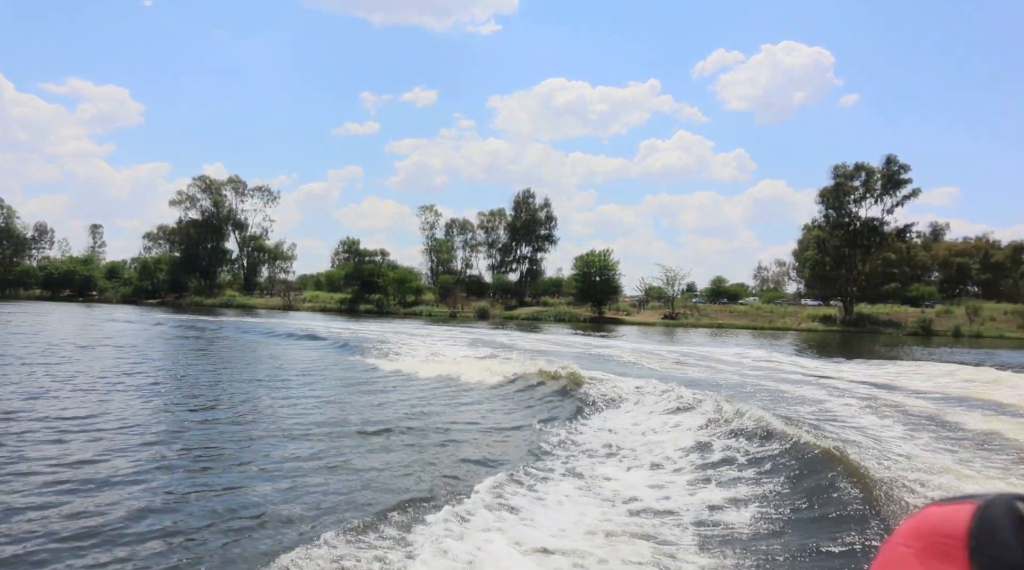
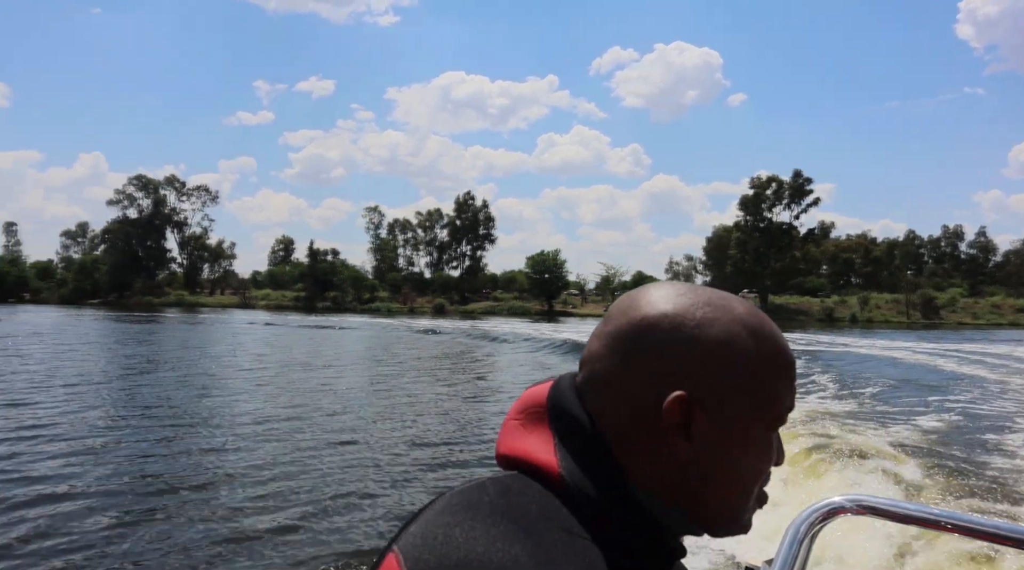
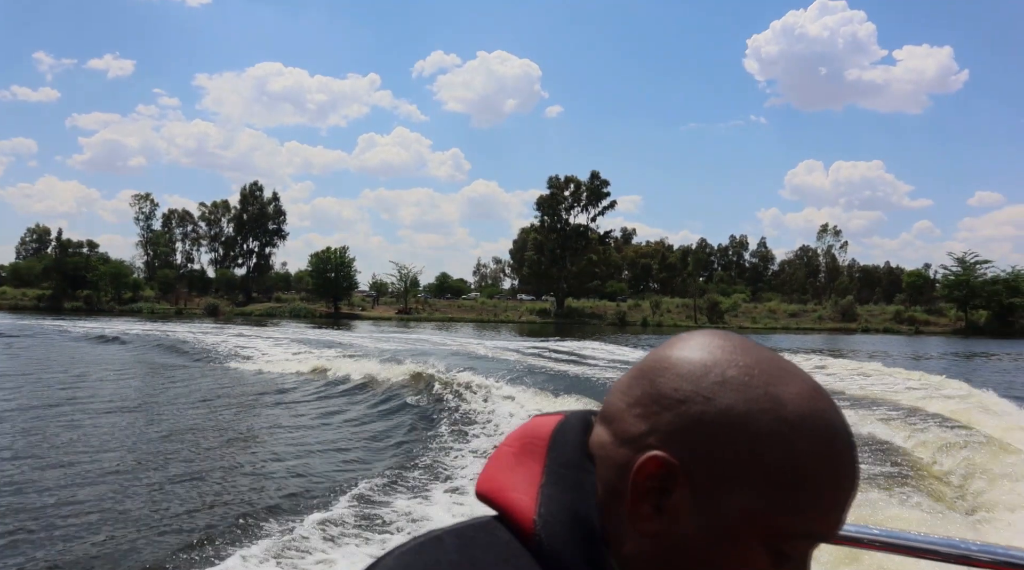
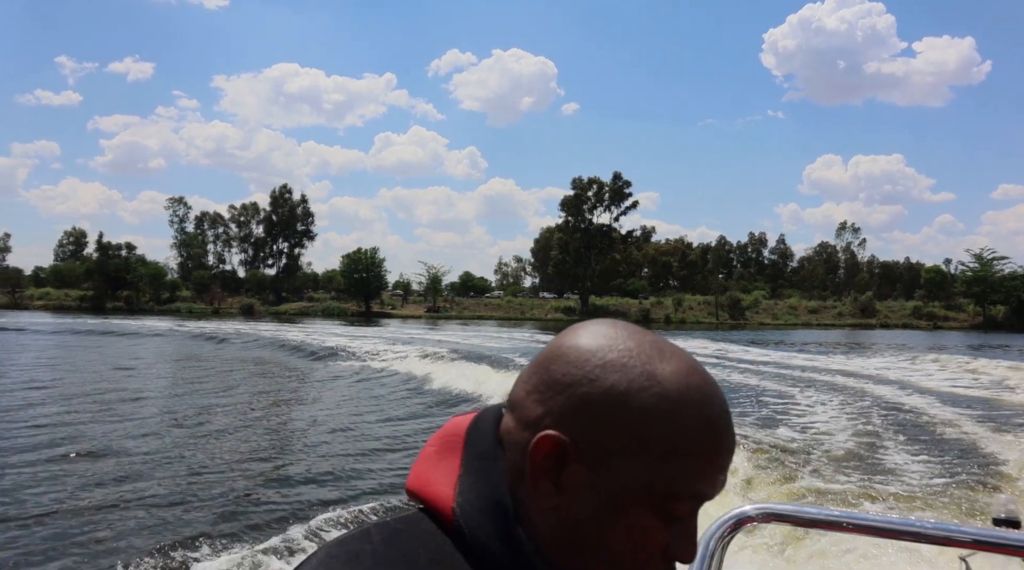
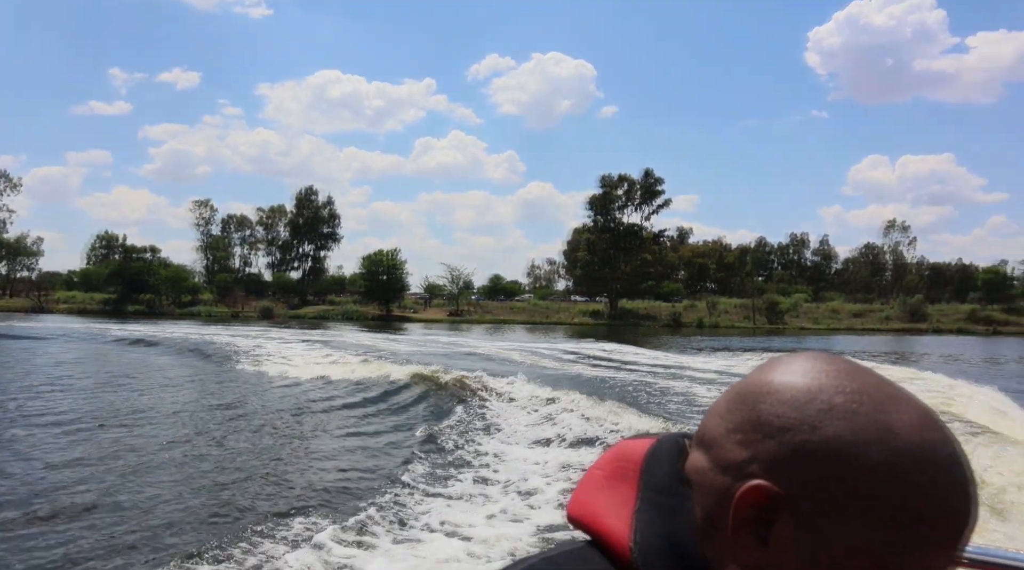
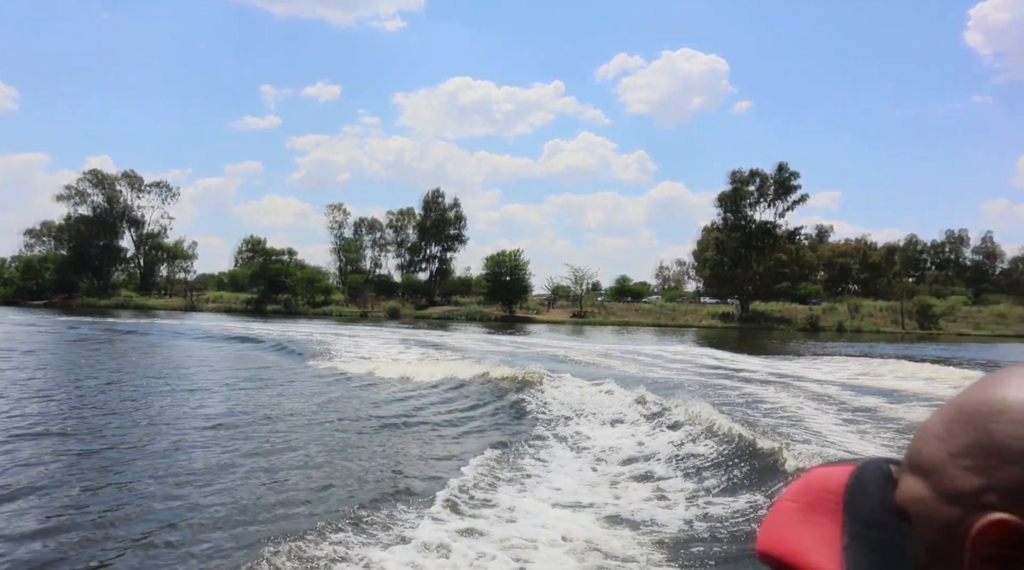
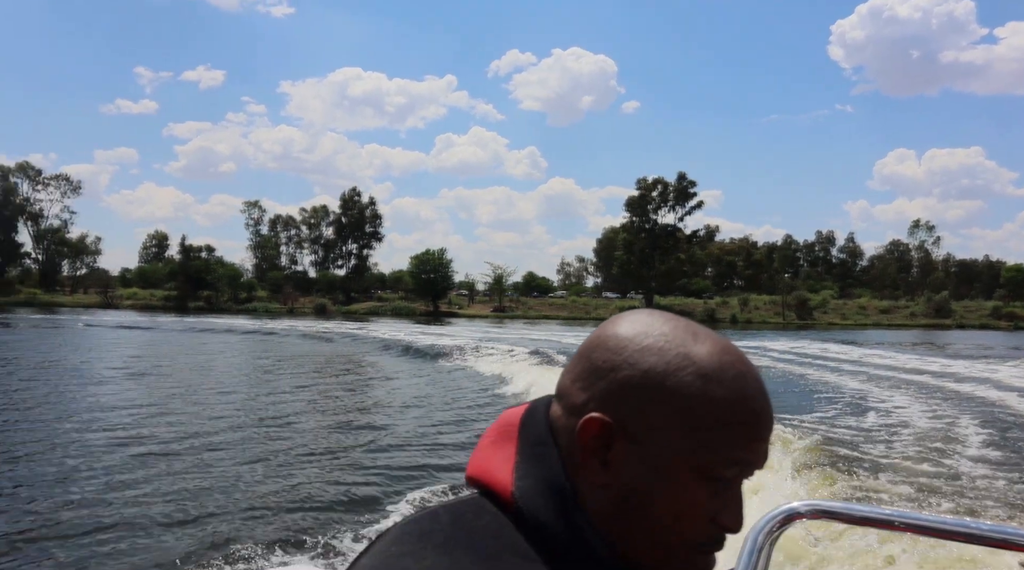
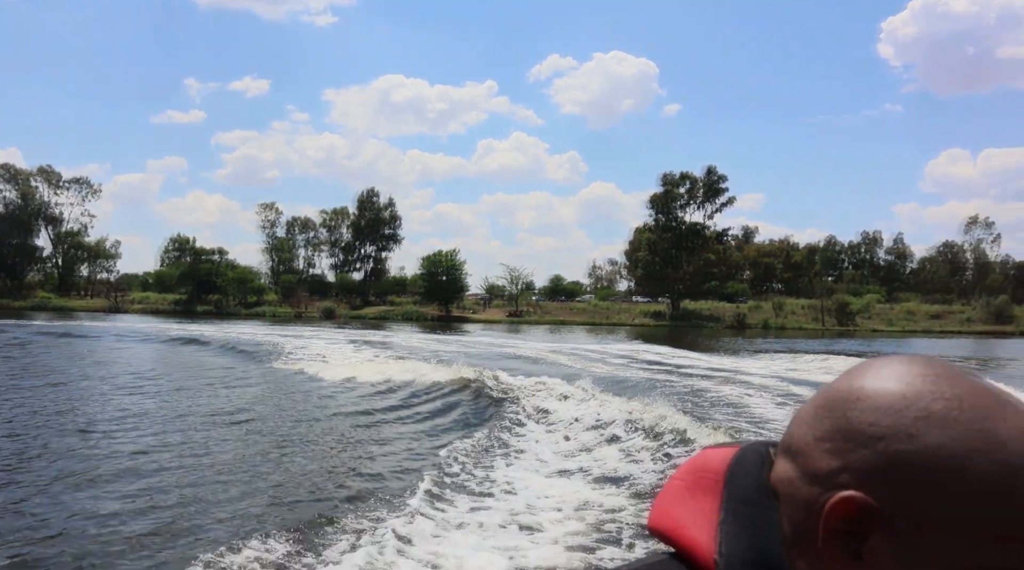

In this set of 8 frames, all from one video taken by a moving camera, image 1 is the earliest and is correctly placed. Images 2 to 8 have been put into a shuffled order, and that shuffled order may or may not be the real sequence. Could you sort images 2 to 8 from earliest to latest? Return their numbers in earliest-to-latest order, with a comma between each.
6, 8, 5, 3, 4, 7, 2
